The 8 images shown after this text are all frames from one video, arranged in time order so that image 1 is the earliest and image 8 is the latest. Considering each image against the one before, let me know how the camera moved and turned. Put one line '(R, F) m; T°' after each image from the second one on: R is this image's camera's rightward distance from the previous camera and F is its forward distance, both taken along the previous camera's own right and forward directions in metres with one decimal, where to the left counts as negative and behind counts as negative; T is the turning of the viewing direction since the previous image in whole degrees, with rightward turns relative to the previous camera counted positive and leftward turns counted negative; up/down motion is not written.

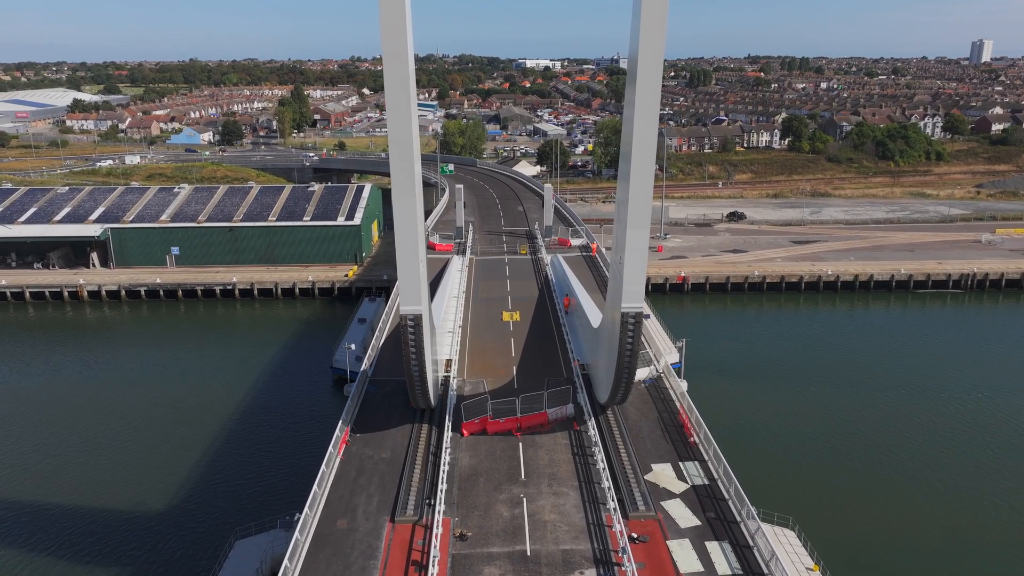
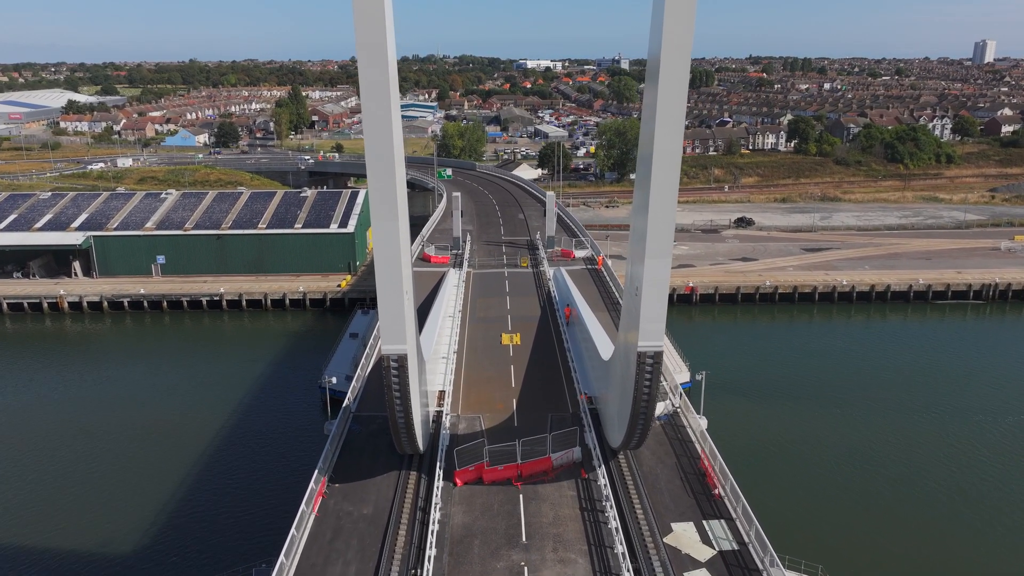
(0.0, +1.2) m; 0°
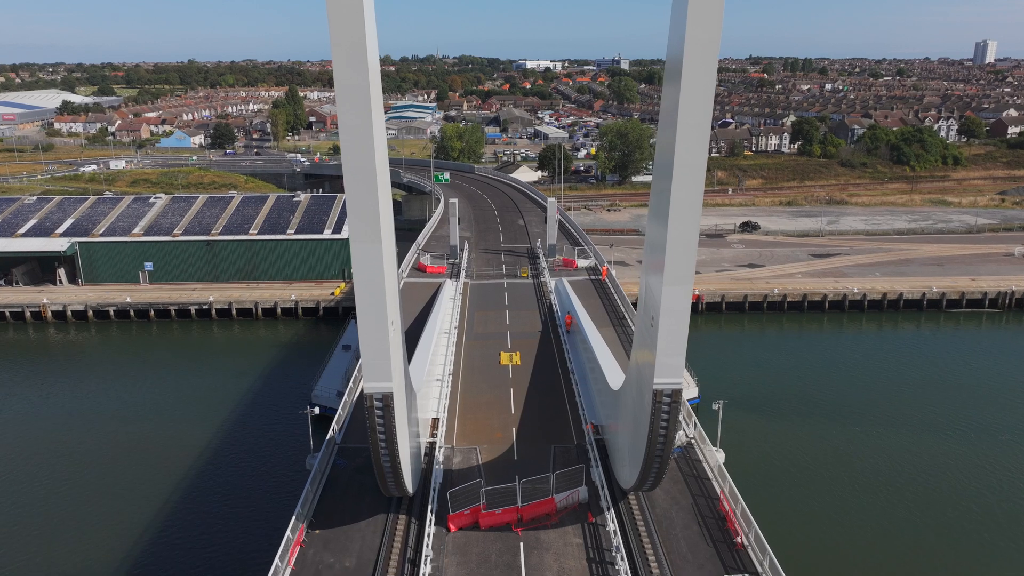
(0.0, +0.9) m; 0°
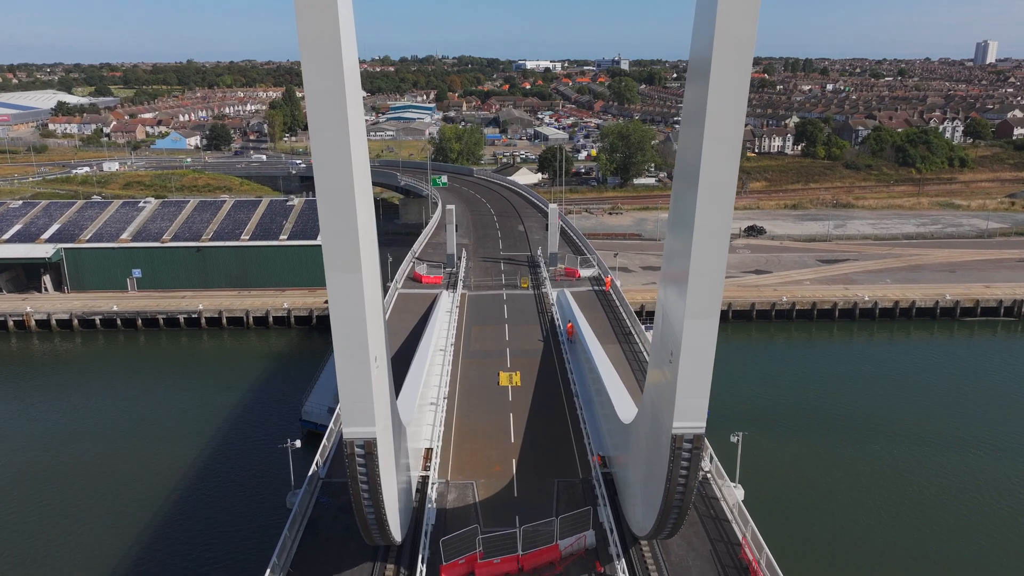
(0.0, +0.8) m; 0°
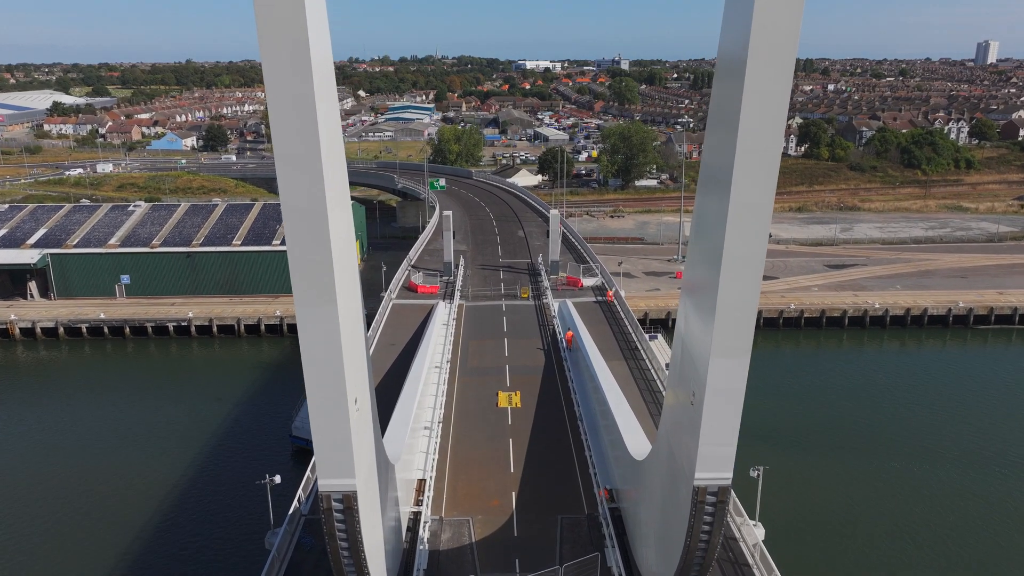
(0.0, +0.7) m; 0°
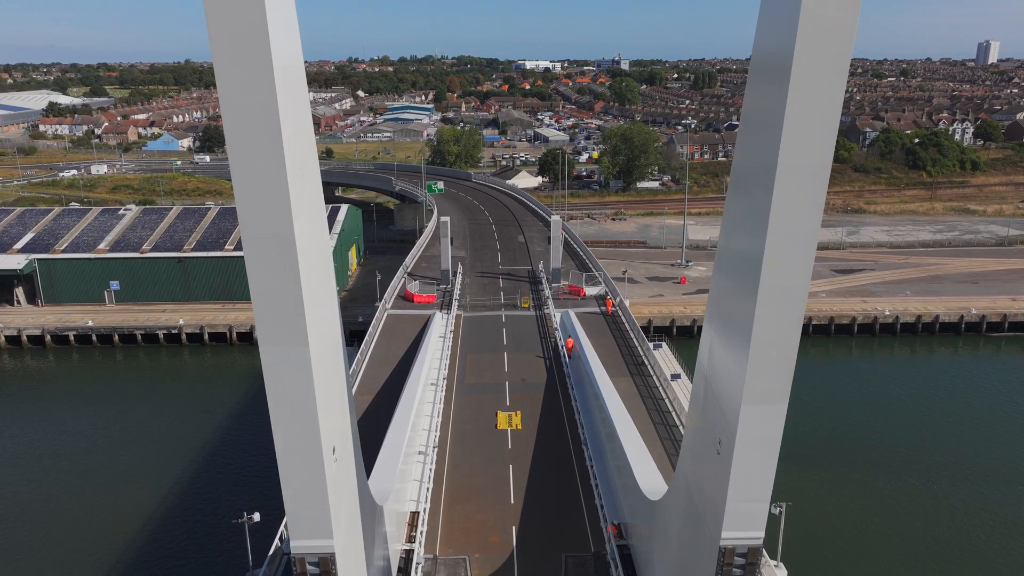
(0.0, +0.6) m; 0°
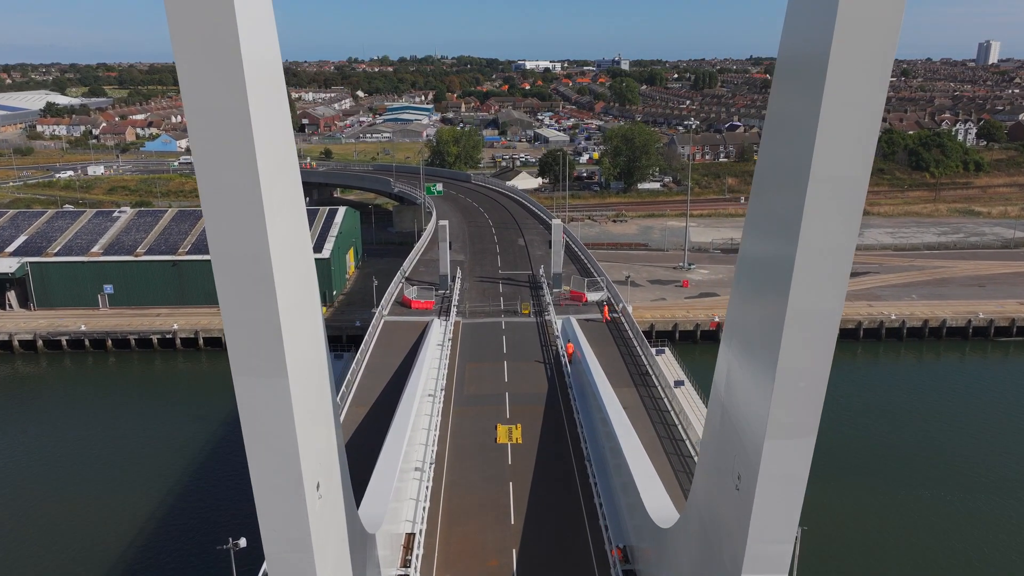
(0.0, +0.4) m; 0°
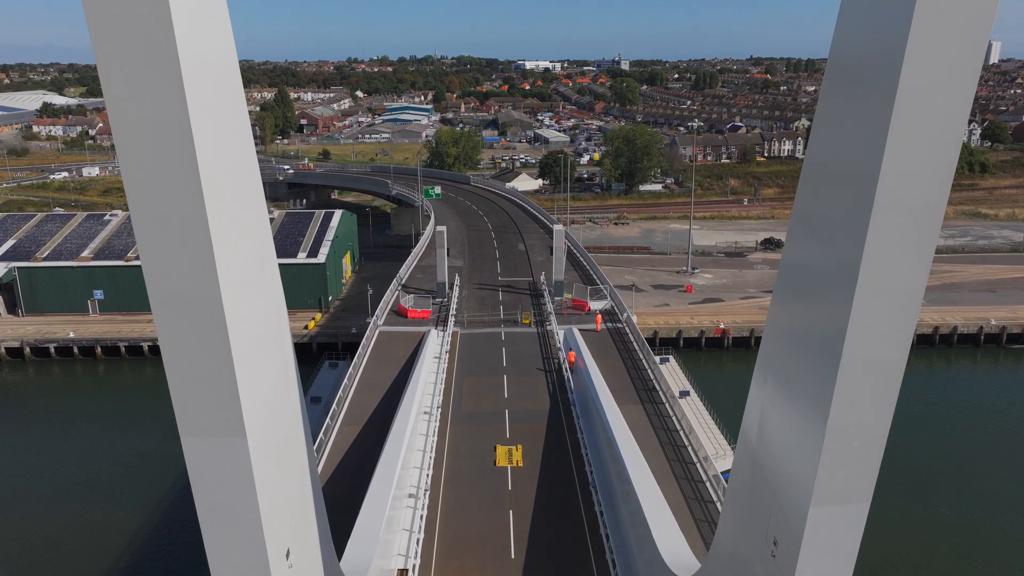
(0.0, +0.6) m; 0°
